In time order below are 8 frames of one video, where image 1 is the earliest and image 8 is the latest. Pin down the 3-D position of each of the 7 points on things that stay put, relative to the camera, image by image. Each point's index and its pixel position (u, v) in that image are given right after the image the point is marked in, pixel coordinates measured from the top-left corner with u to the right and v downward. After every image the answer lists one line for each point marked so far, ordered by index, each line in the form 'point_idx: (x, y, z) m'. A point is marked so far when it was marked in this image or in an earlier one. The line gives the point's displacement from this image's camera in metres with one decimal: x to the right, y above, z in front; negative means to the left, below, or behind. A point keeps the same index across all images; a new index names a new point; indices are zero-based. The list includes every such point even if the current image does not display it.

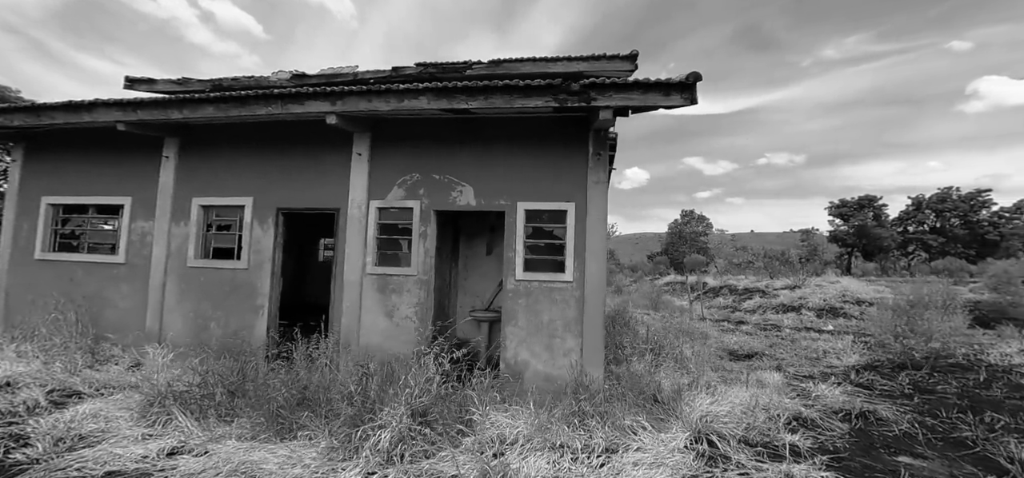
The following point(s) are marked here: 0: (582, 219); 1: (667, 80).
0: (+0.8, +0.2, +4.8) m
1: (+1.5, +1.4, +4.0) m
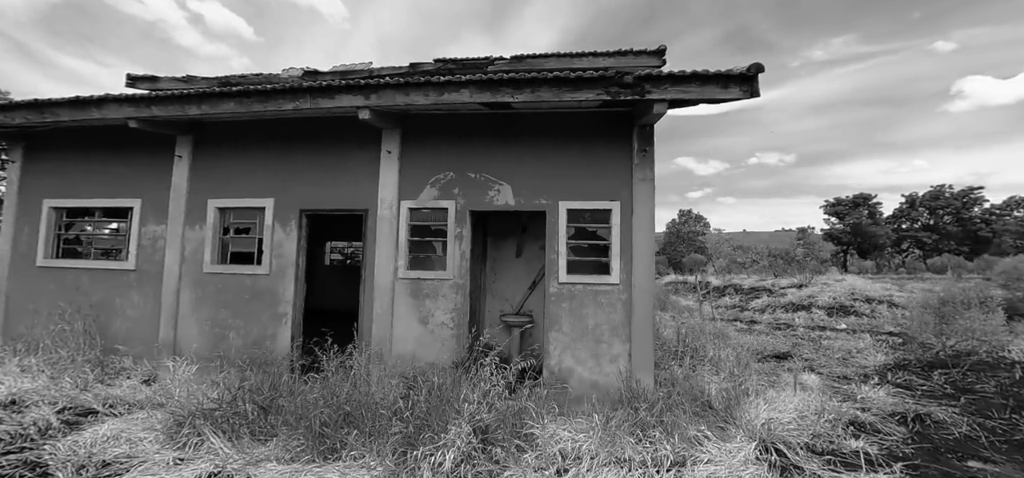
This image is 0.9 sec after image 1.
0: (+1.2, +0.2, +4.6) m
1: (+1.9, +1.4, +3.9) m
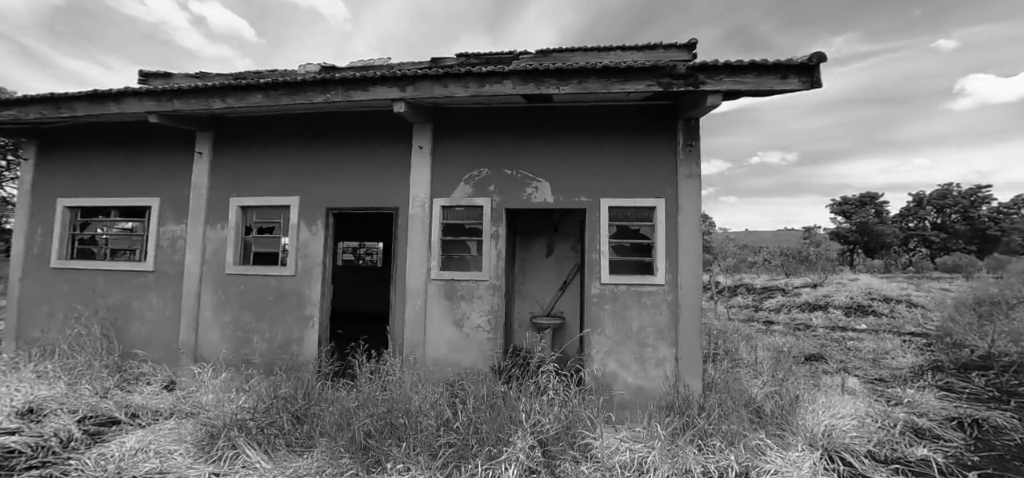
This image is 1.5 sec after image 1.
0: (+1.6, +0.2, +4.4) m
1: (+2.3, +1.5, +3.7) m
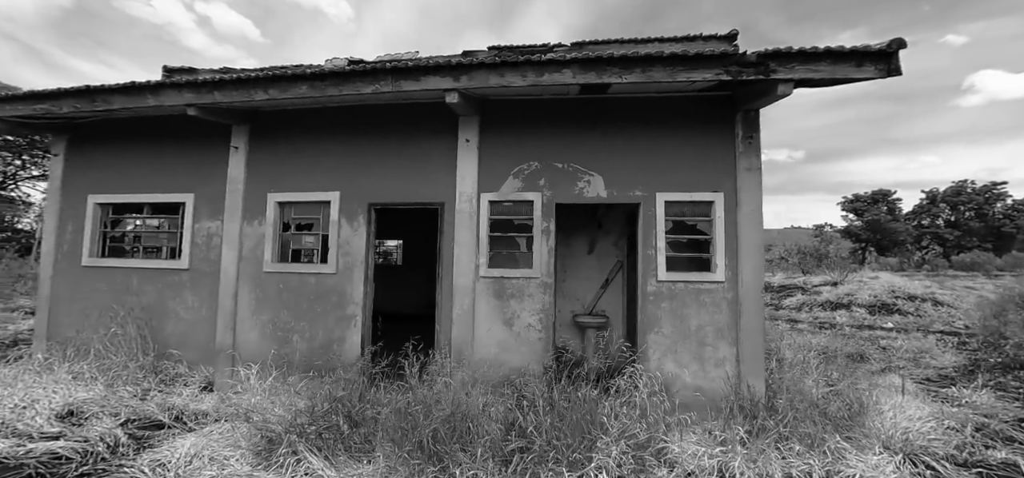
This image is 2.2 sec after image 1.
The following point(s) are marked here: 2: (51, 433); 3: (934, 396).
0: (+2.1, +0.3, +4.2) m
1: (+2.8, +1.5, +3.5) m
2: (-3.7, -1.6, +3.5) m
3: (+4.8, -1.8, +4.9) m
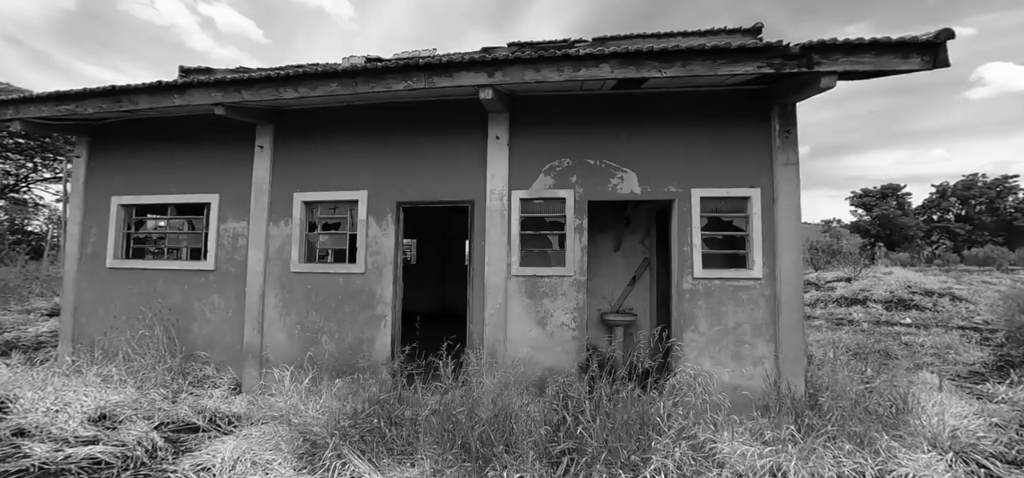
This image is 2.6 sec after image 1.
0: (+2.4, +0.3, +4.2) m
1: (+3.1, +1.5, +3.4) m
2: (-3.4, -1.6, +3.5) m
3: (+5.1, -1.7, +4.9) m
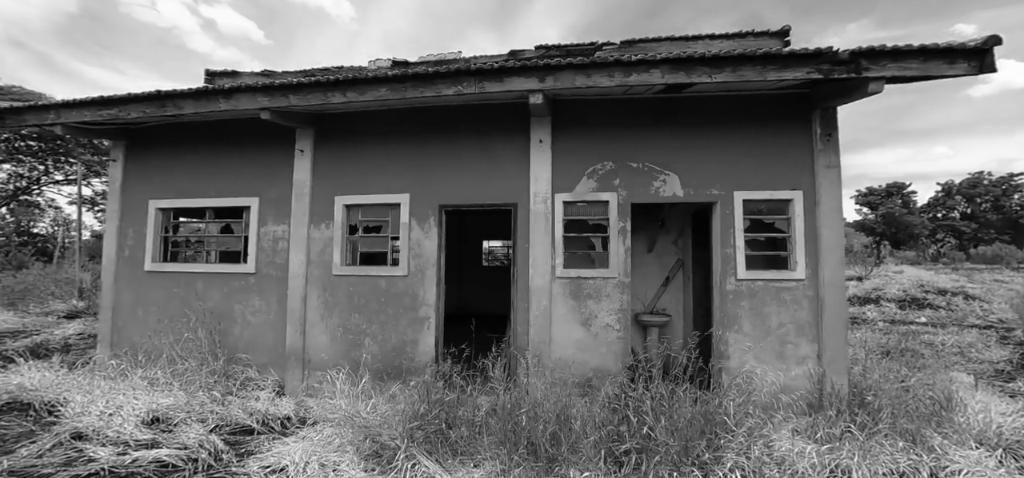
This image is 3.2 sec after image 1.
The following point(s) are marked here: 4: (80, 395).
0: (+2.9, +0.3, +4.2) m
1: (+3.5, +1.5, +3.5) m
2: (-3.0, -1.6, +3.6) m
3: (+5.5, -1.7, +4.9) m
4: (-4.2, -1.5, +4.3) m
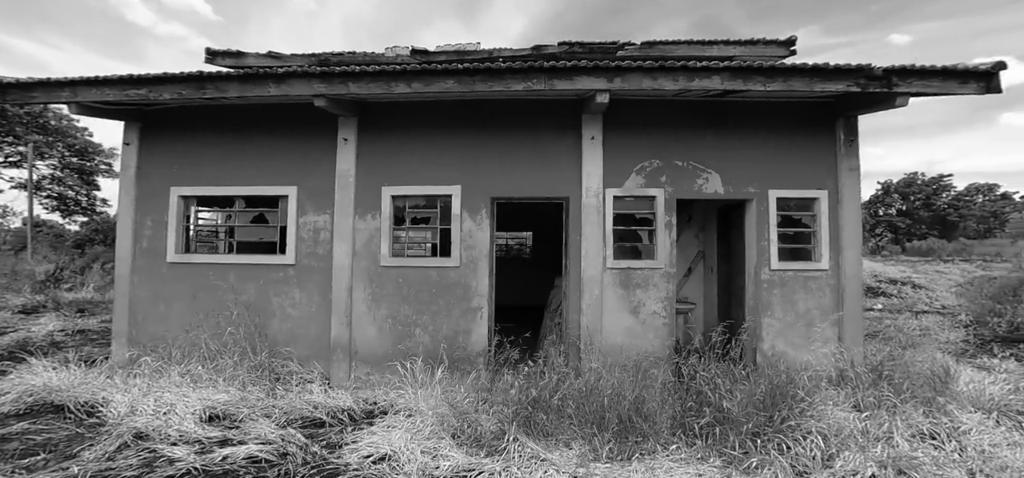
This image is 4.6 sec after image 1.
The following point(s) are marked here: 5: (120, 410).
0: (+3.4, +0.4, +4.6) m
1: (+4.1, +1.6, +4.0) m
2: (-2.3, -1.6, +3.5) m
3: (+6.0, -1.7, +5.7) m
4: (-3.6, -1.4, +4.1) m
5: (-3.4, -1.5, +3.8) m
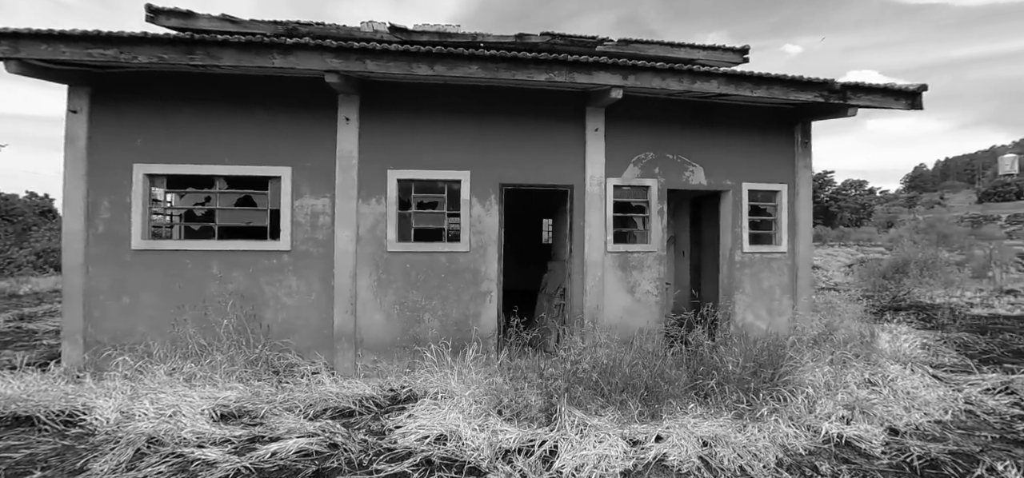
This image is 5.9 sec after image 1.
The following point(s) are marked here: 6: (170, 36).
0: (+3.4, +0.5, +5.4) m
1: (+4.3, +1.7, +4.8) m
2: (-2.0, -1.4, +3.3) m
3: (+5.8, -1.4, +6.9) m
4: (-3.4, -1.3, +3.6) m
5: (-3.1, -1.4, +3.4) m
6: (-3.0, +1.7, +3.8) m
